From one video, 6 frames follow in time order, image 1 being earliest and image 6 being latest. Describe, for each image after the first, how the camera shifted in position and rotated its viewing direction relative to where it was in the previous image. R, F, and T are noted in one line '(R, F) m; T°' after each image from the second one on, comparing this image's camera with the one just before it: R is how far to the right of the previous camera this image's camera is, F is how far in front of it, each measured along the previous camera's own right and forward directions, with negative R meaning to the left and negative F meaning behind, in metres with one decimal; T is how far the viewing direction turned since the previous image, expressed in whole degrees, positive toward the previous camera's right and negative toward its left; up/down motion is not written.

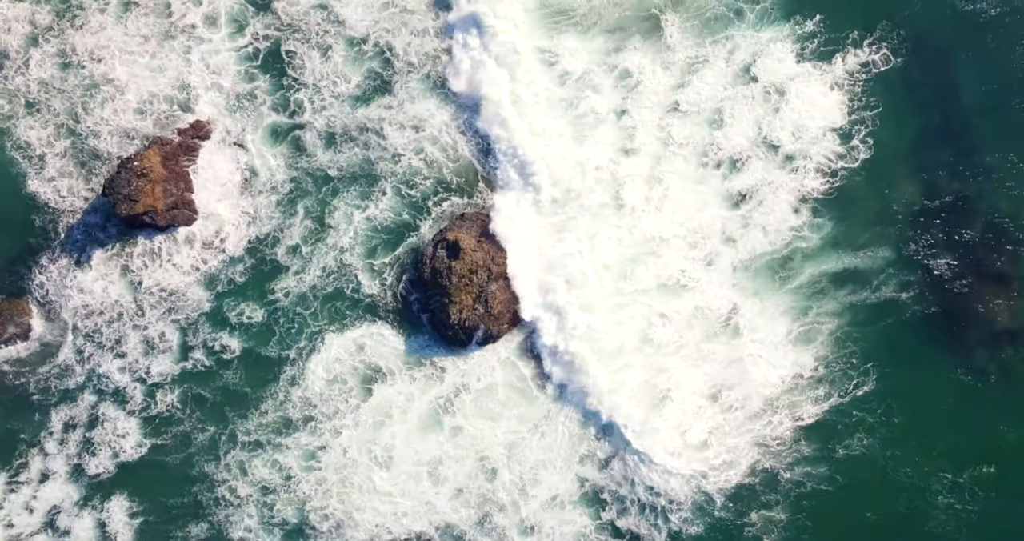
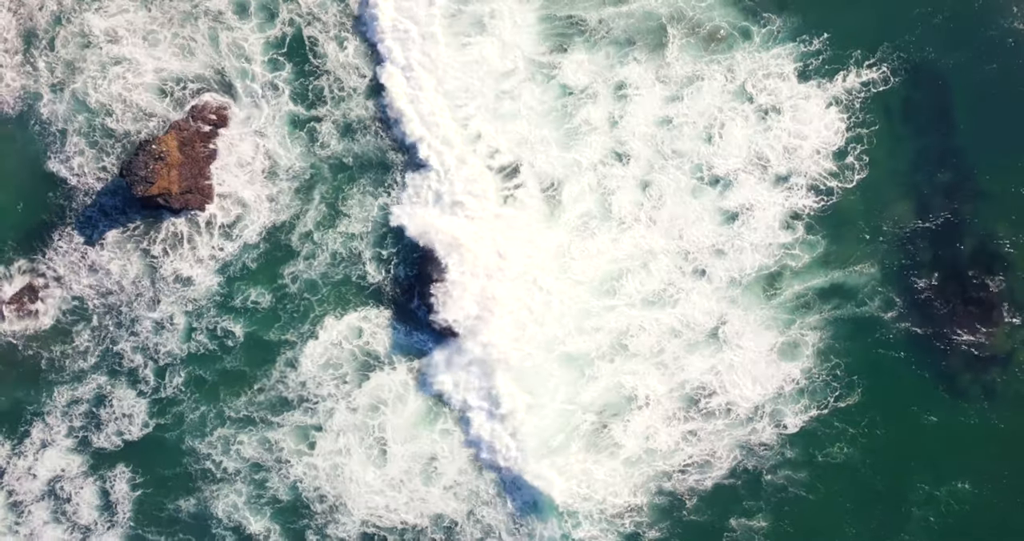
(+0.6, -0.7) m; -1°
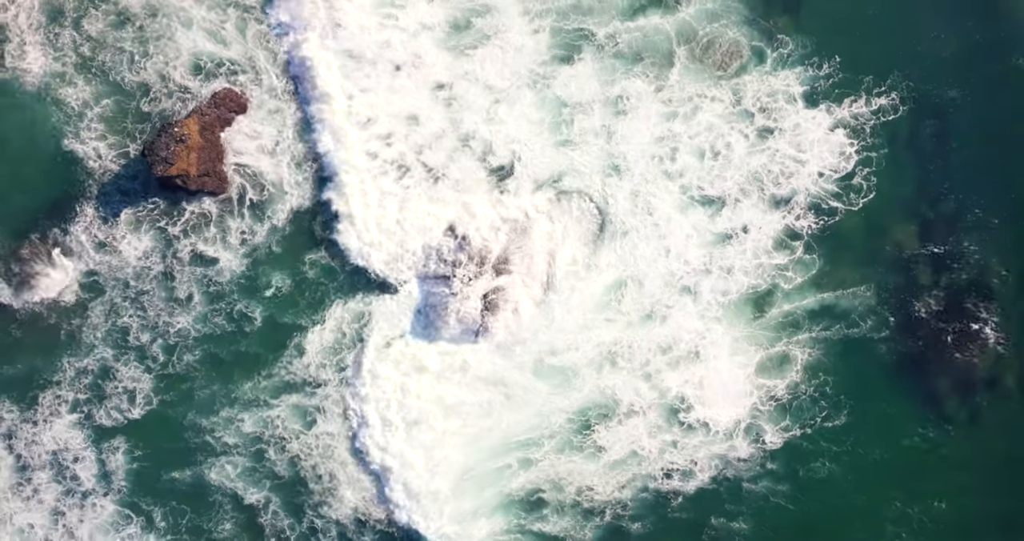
(+0.3, -0.7) m; -1°
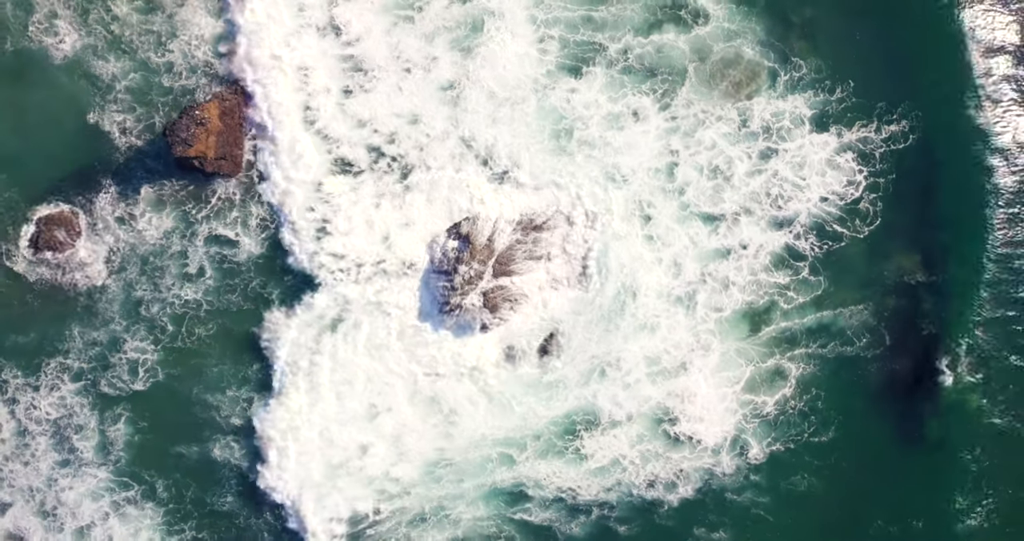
(+0.1, -0.5) m; -1°
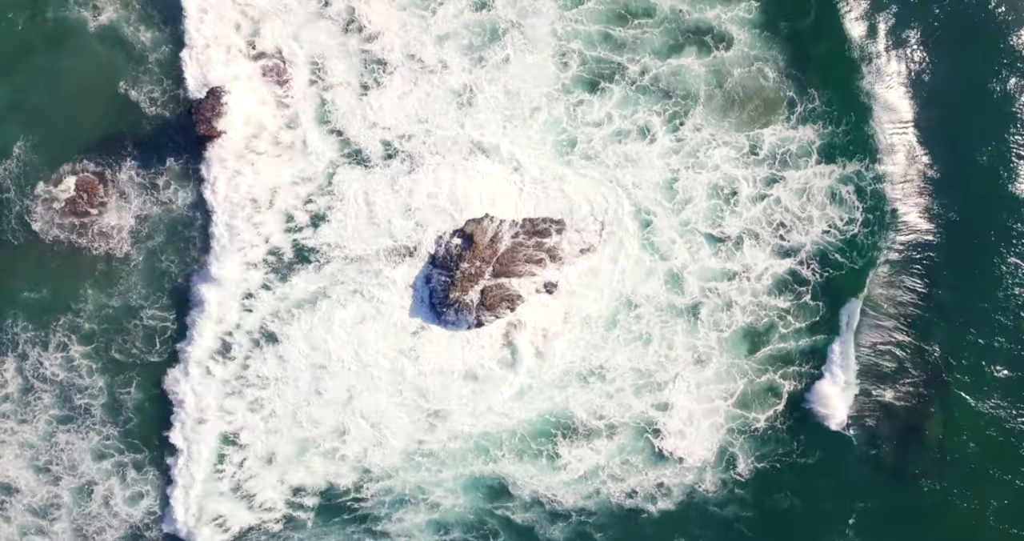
(+0.2, -0.6) m; -1°
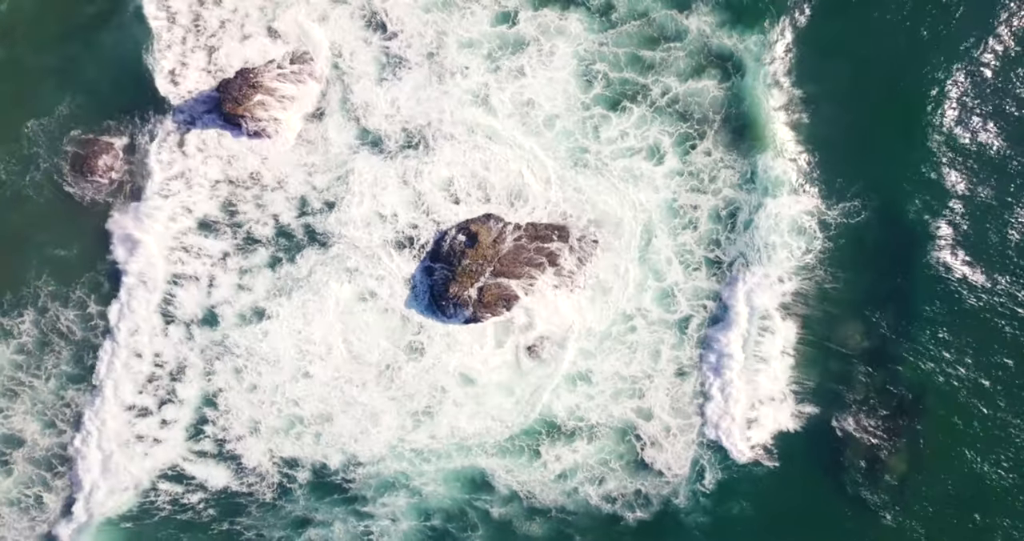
(+0.3, -0.8) m; -1°
